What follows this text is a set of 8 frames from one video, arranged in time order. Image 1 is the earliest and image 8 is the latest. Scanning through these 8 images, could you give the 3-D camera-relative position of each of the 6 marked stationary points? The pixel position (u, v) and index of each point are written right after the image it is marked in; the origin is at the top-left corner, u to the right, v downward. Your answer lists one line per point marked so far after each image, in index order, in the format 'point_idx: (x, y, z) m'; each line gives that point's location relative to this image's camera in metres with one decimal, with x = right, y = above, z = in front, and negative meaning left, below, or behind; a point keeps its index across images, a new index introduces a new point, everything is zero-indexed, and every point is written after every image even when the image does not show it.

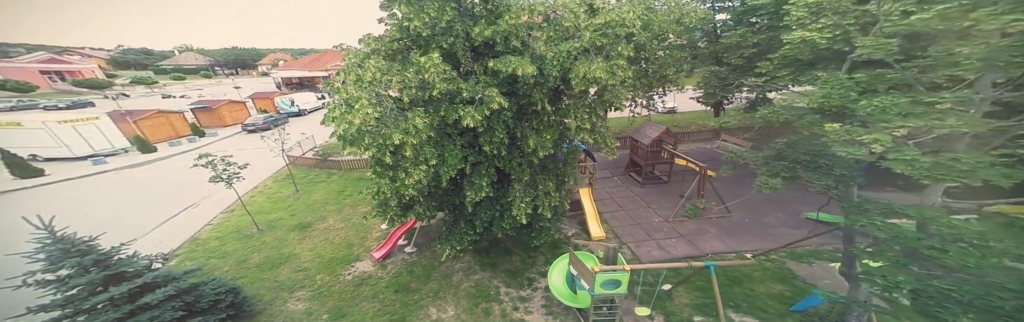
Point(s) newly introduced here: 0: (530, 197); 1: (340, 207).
0: (+0.4, -0.8, +5.0) m
1: (-6.5, -2.0, +10.7) m
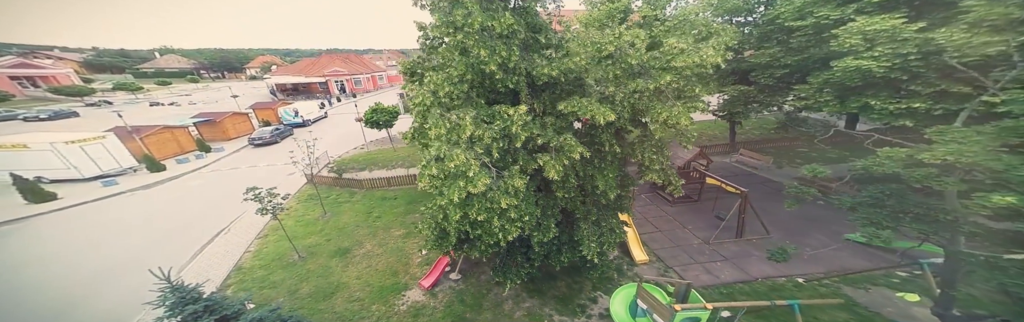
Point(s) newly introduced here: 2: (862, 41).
0: (+1.6, -1.4, +5.0) m
1: (-5.3, -2.8, +10.7) m
2: (+7.5, +2.5, +5.8) m
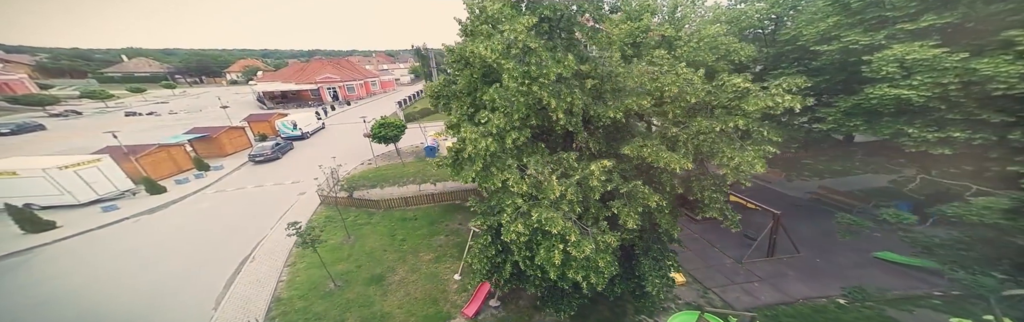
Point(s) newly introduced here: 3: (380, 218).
0: (+2.7, -2.0, +5.1) m
1: (-4.2, -3.7, +10.7) m
2: (+8.5, +2.0, +6.1) m
3: (-6.8, -3.0, +14.3) m
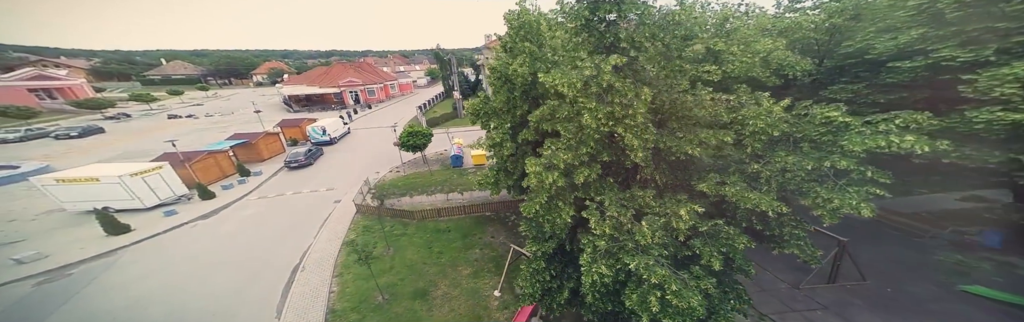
0: (+3.8, -2.5, +4.9) m
1: (-2.8, -4.3, +10.9) m
2: (+9.7, +1.4, +5.6) m
3: (-5.1, -3.6, +14.6) m
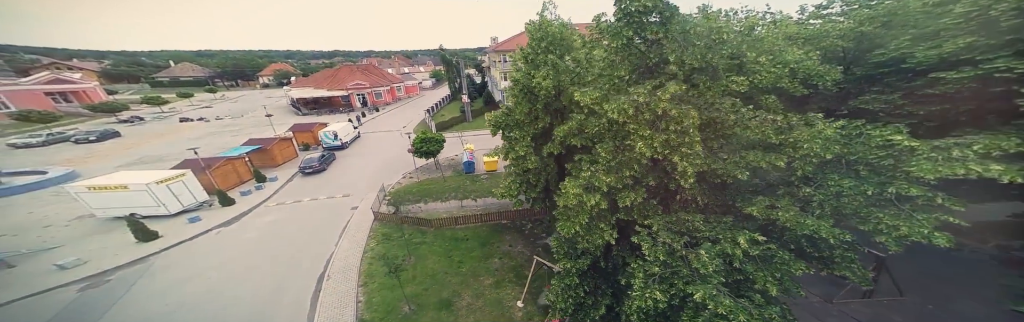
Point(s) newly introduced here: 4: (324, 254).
0: (+4.5, -2.8, +4.9) m
1: (-1.9, -4.7, +10.9) m
2: (+10.4, +1.1, +5.5) m
3: (-4.2, -4.0, +14.8) m
4: (-8.8, -4.4, +13.0) m
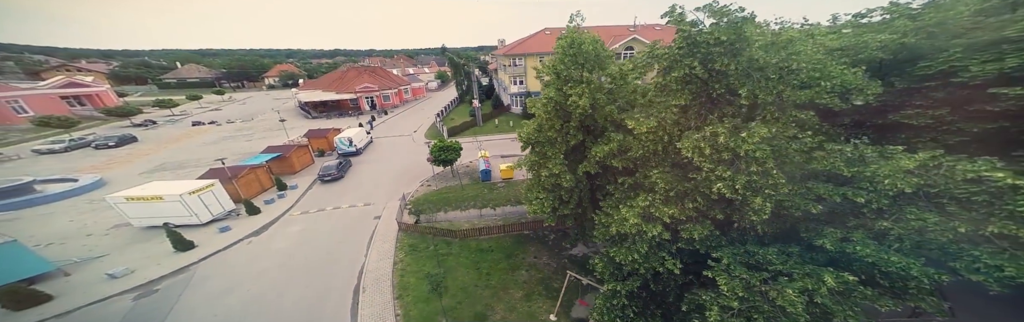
0: (+5.5, -3.3, +4.9) m
1: (-0.7, -5.2, +11.0) m
2: (+11.4, +0.7, +5.4) m
3: (-2.9, -4.7, +14.9) m
4: (-7.5, -5.0, +13.3) m
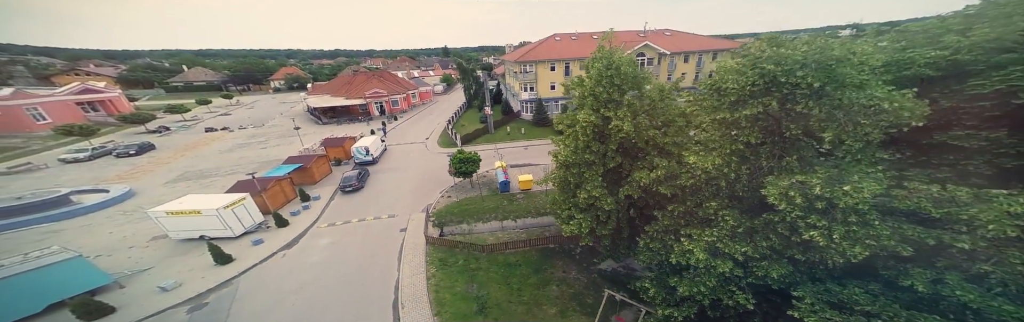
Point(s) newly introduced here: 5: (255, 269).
0: (+6.8, -3.8, +4.8) m
1: (+0.7, -6.0, +11.1) m
2: (+12.6, +0.2, +5.2) m
3: (-1.4, -5.5, +15.1) m
4: (-6.0, -5.9, +13.6) m
5: (-14.4, -6.1, +15.5) m
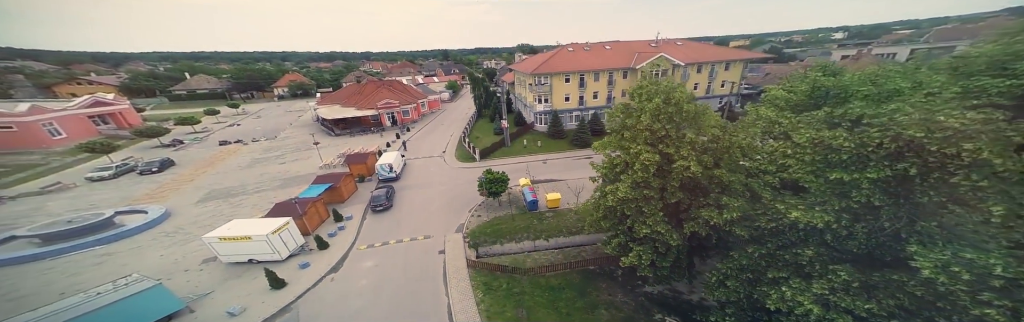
0: (+8.7, -4.6, +4.8) m
1: (+3.0, -7.2, +11.3) m
2: (+14.4, -0.5, +5.1) m
3: (+1.1, -6.9, +15.3) m
4: (-3.6, -7.3, +14.0) m
5: (-11.9, -7.9, +16.3) m
